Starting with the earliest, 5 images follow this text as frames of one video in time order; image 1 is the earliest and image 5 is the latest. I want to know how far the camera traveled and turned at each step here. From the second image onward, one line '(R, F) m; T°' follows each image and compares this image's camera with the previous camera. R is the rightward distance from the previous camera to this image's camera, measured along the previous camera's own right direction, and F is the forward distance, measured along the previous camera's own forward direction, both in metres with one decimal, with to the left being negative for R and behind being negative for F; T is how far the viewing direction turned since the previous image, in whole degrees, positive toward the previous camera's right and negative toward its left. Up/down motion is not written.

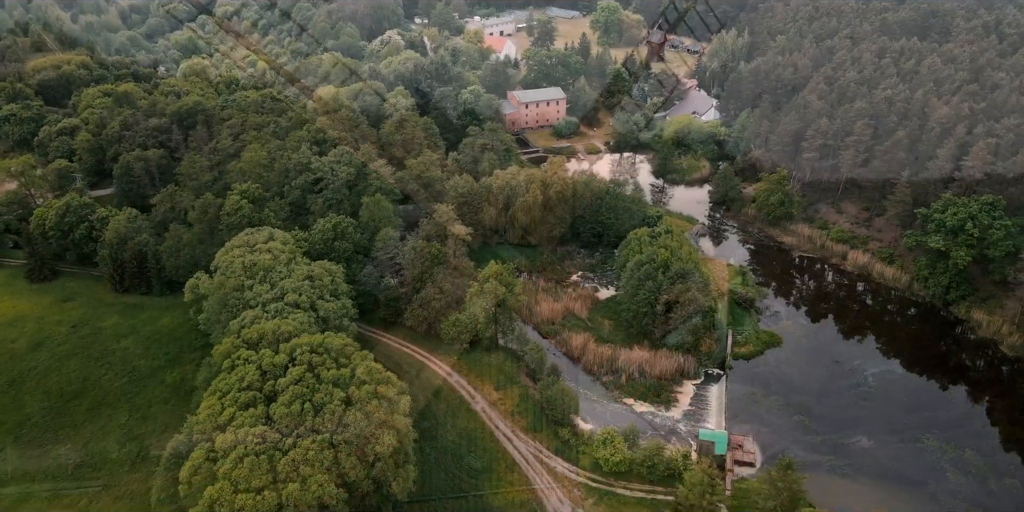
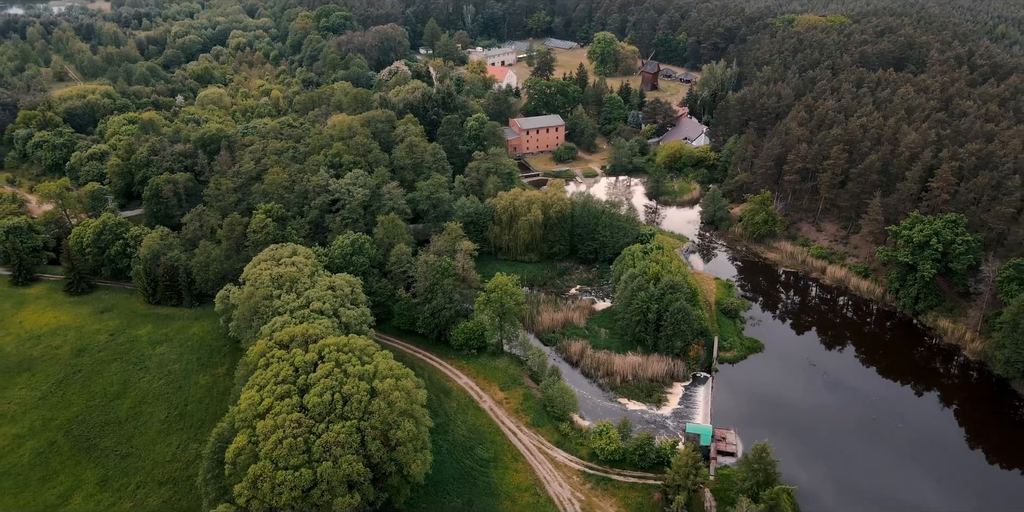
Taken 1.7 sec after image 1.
(-0.2, -2.7) m; 0°
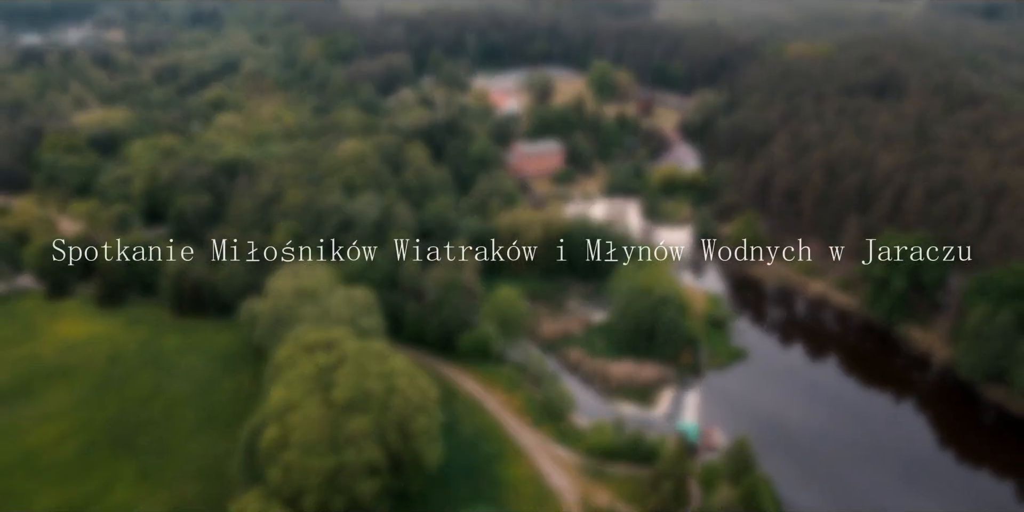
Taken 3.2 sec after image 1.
(-0.2, -2.6) m; 0°
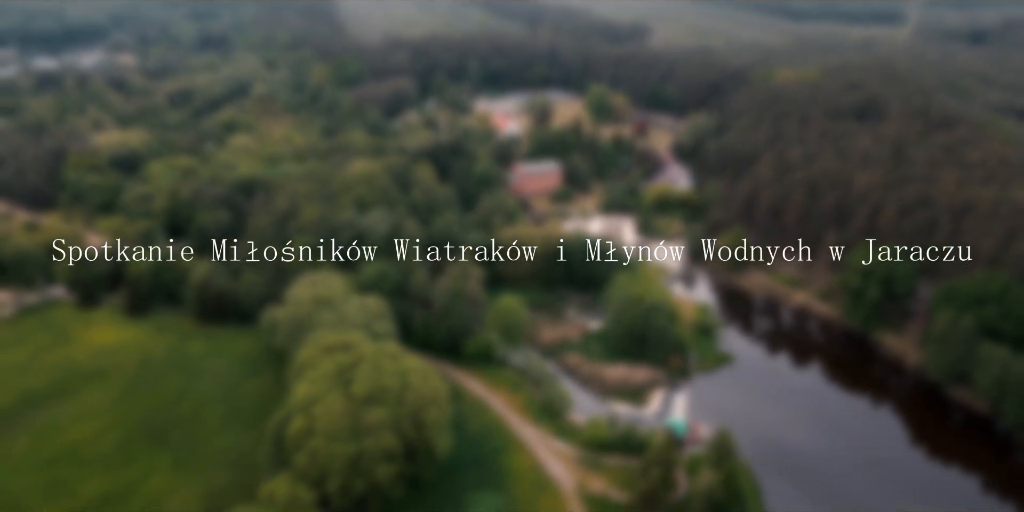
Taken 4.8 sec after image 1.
(-0.1, -2.7) m; 0°
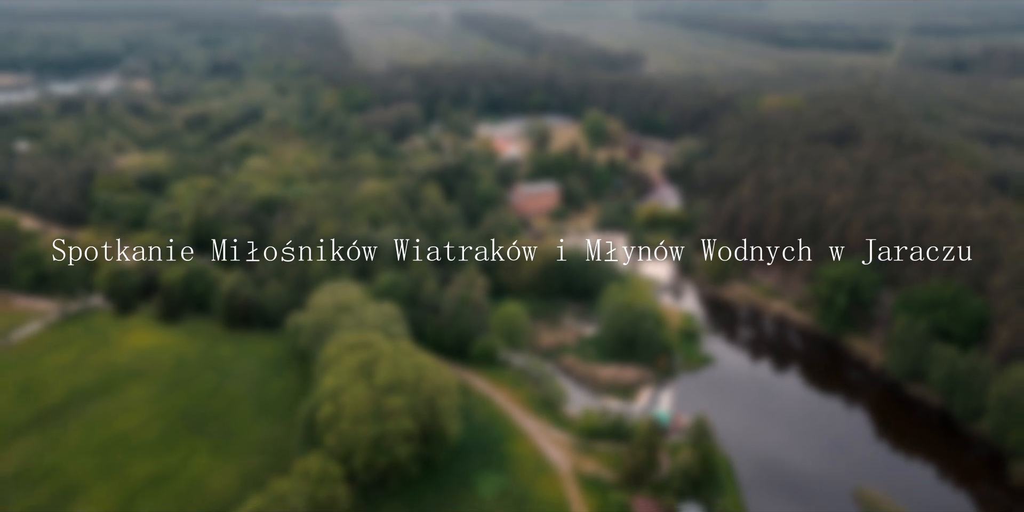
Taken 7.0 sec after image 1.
(-0.1, -3.9) m; 0°
